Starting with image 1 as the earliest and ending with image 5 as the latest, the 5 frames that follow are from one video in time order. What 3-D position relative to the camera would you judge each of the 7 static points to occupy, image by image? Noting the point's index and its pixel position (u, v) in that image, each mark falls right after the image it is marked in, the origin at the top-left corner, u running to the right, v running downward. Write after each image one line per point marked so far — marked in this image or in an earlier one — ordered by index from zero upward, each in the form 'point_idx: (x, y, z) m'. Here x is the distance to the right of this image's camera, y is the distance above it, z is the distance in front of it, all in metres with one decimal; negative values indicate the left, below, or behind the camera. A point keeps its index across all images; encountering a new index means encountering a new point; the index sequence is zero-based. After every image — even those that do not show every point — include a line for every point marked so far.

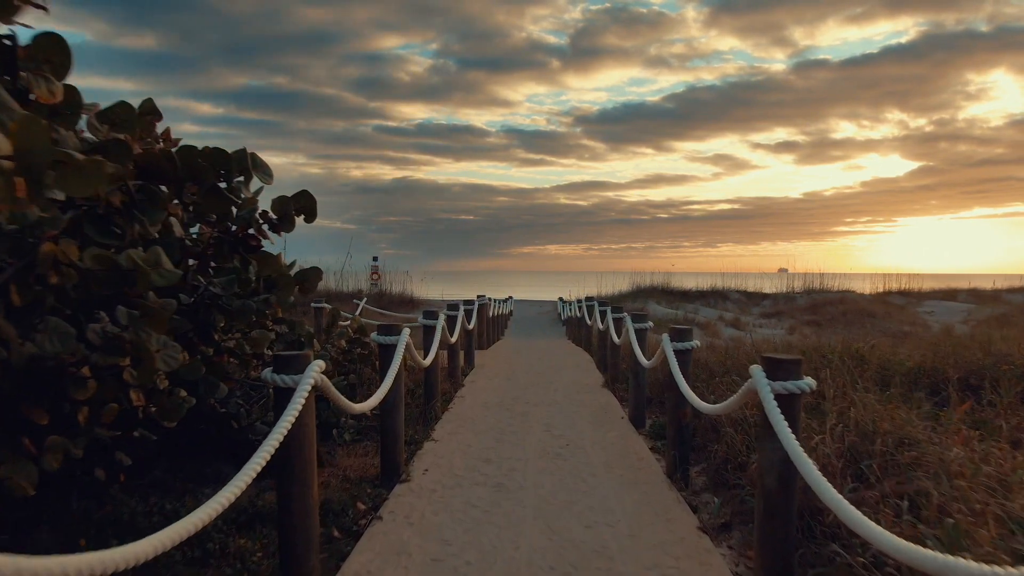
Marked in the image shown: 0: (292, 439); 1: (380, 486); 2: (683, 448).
0: (-1.0, -0.7, +2.8) m
1: (-1.0, -1.5, +4.6) m
2: (+1.3, -1.2, +4.6) m
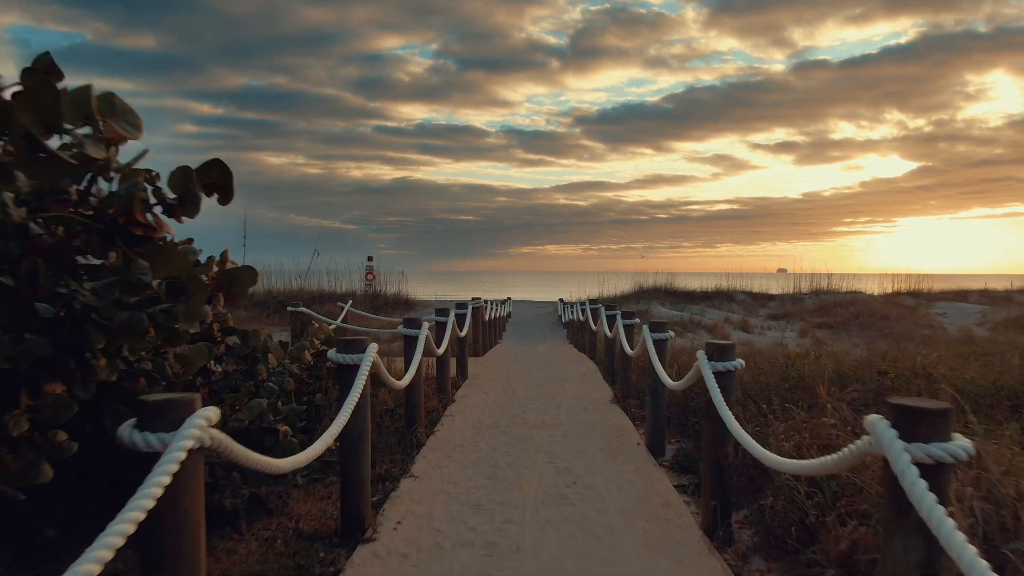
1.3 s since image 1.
0: (-1.0, -0.7, +1.9) m
1: (-1.0, -1.5, +3.6) m
2: (+1.2, -1.2, +3.6) m
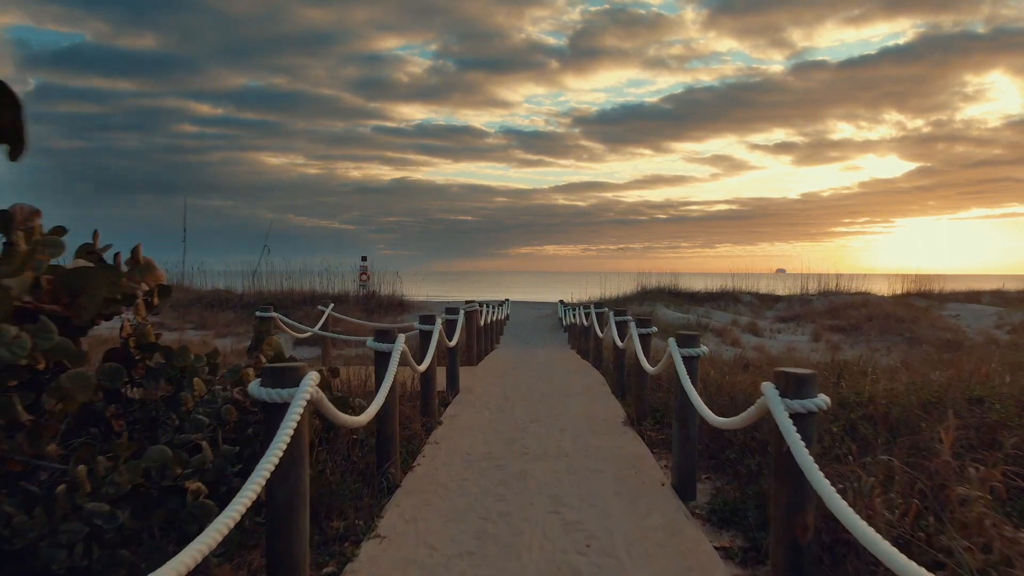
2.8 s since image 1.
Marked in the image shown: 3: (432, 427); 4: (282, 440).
0: (-1.1, -0.7, +0.8) m
1: (-1.0, -1.5, +2.6) m
2: (+1.2, -1.2, +2.6) m
3: (-0.8, -1.3, +6.0) m
4: (-0.9, -0.6, +2.5) m
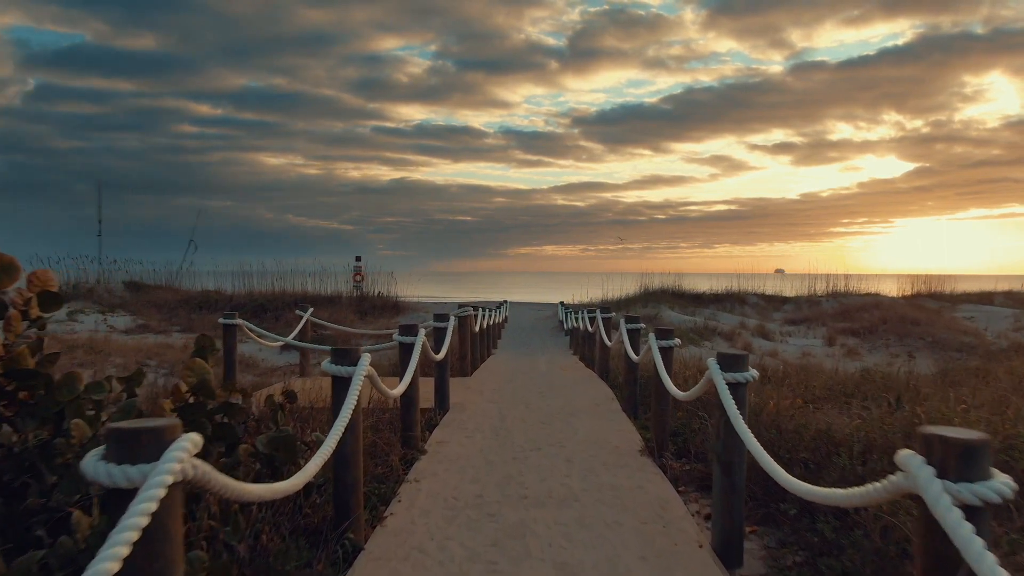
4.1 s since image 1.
0: (-1.1, -0.8, -0.2) m
1: (-1.1, -1.6, +1.6) m
2: (+1.2, -1.3, +1.6) m
3: (-0.8, -1.4, +5.1) m
4: (-1.0, -0.7, +1.6) m
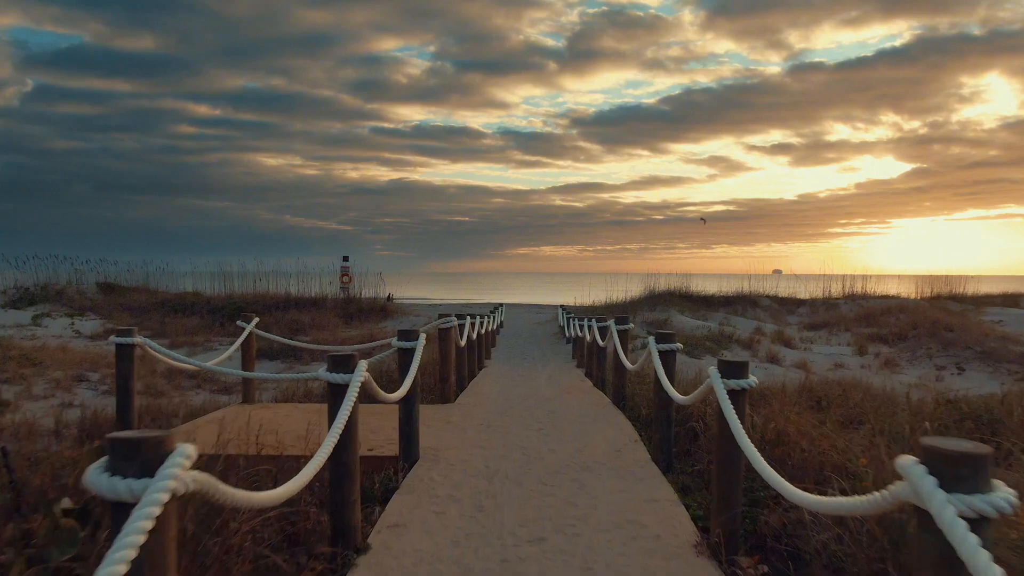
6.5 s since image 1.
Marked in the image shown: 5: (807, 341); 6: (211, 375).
0: (-1.1, -0.8, -2.0) m
1: (-1.1, -1.6, -0.2) m
2: (+1.1, -1.3, -0.3) m
3: (-0.9, -1.4, +3.2) m
4: (-1.0, -0.7, -0.3) m
5: (+9.1, -1.6, +19.1) m
6: (-5.9, -1.7, +12.2) m
